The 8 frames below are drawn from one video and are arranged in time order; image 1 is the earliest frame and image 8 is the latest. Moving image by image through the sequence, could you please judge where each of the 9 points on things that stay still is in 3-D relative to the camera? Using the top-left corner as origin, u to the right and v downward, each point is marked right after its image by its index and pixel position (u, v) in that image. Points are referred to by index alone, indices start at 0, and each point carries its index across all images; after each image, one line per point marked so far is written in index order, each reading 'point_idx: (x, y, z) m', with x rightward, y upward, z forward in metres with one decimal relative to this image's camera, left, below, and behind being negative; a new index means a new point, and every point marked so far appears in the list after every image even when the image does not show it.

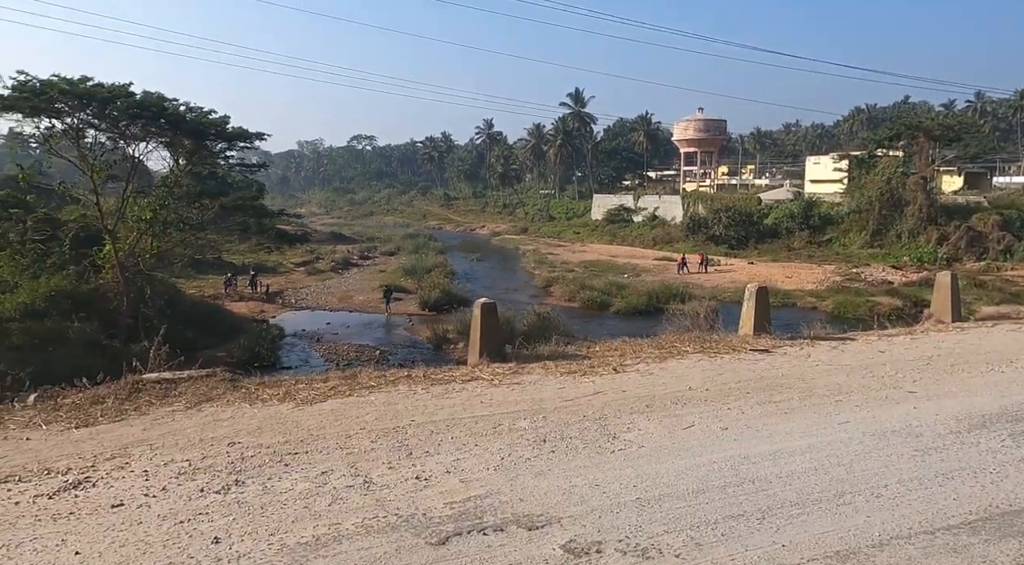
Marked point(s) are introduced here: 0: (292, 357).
0: (-5.4, -1.8, +17.7) m
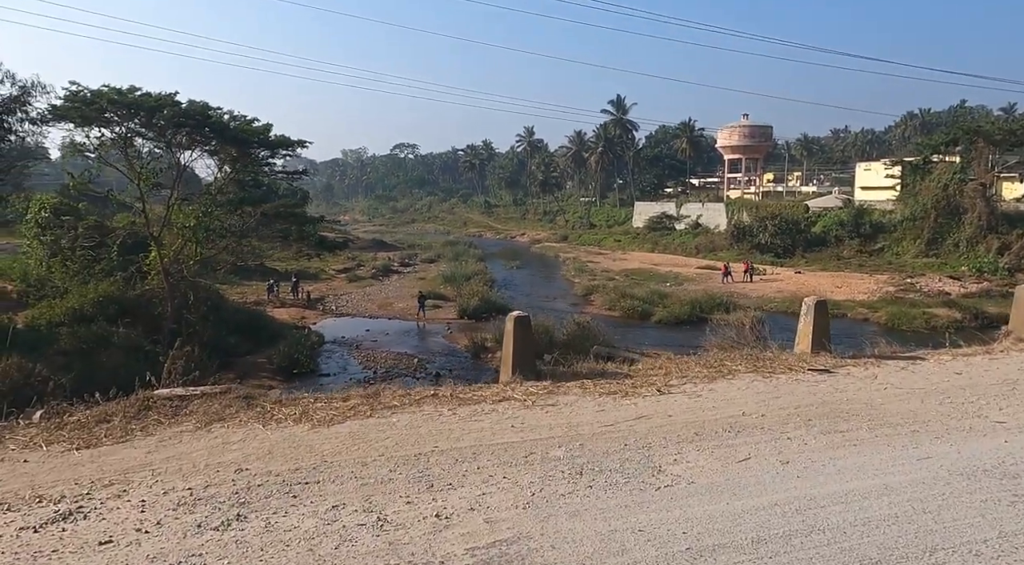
0: (-4.4, -2.0, +17.7) m
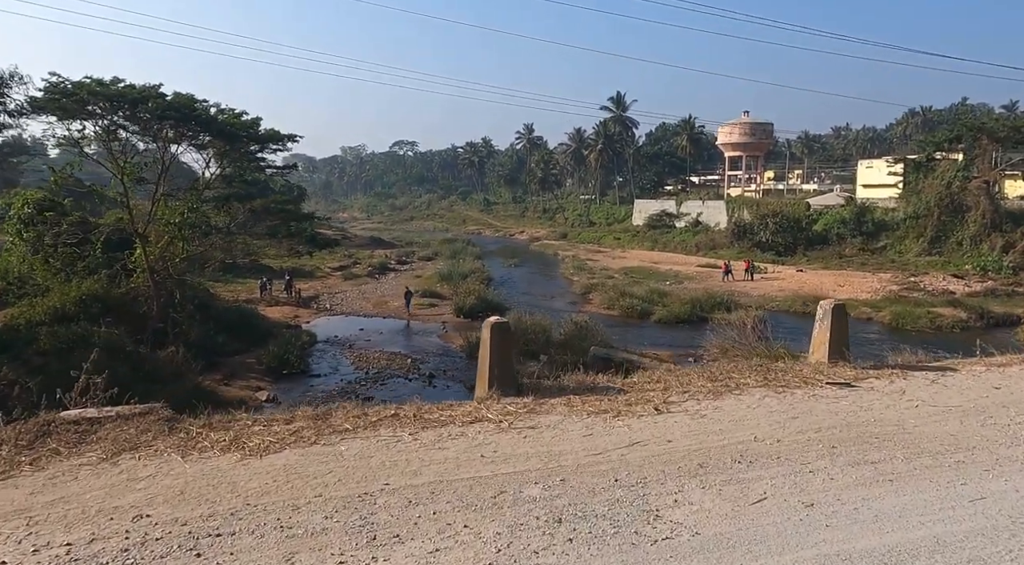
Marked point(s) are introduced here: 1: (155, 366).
0: (-4.5, -2.0, +17.2) m
1: (-6.3, -1.5, +12.7) m
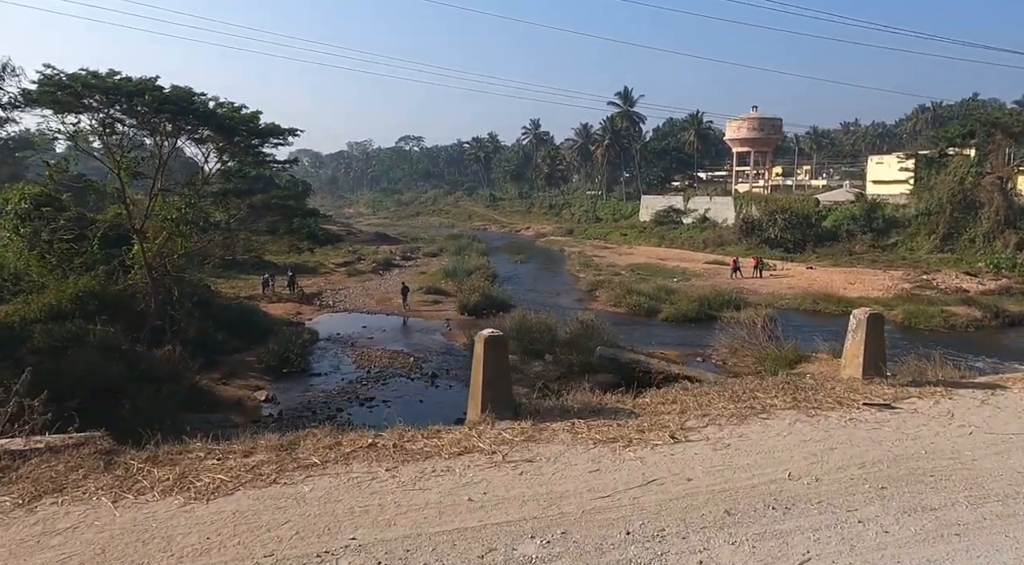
0: (-4.4, -1.9, +16.9) m
1: (-6.2, -1.4, +12.4) m
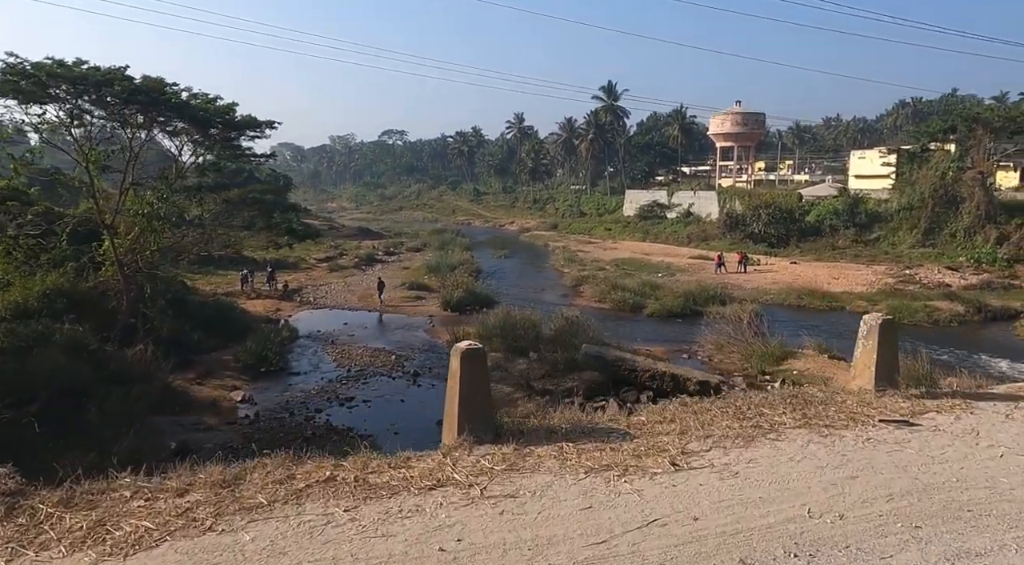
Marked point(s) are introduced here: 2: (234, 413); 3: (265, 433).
0: (-4.8, -1.8, +16.5) m
1: (-6.5, -1.4, +12.0) m
2: (-4.7, -2.2, +12.3) m
3: (-3.8, -2.3, +11.1) m
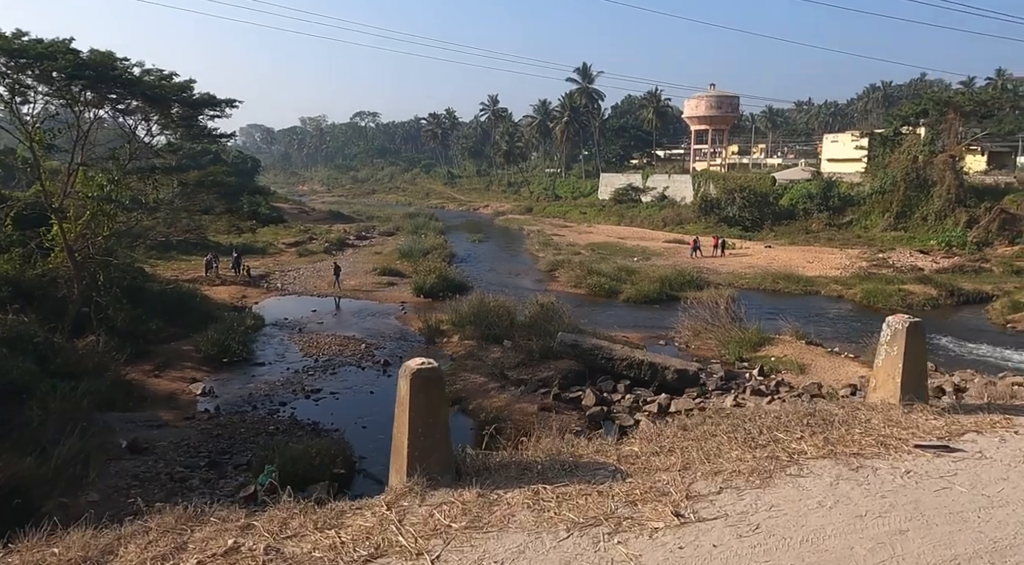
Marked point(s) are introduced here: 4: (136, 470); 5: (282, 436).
0: (-5.4, -1.5, +15.9) m
1: (-6.9, -1.2, +11.3) m
2: (-5.2, -2.0, +11.7) m
3: (-4.2, -2.1, +10.5) m
4: (-4.5, -2.2, +8.6) m
5: (-3.3, -2.2, +10.3) m
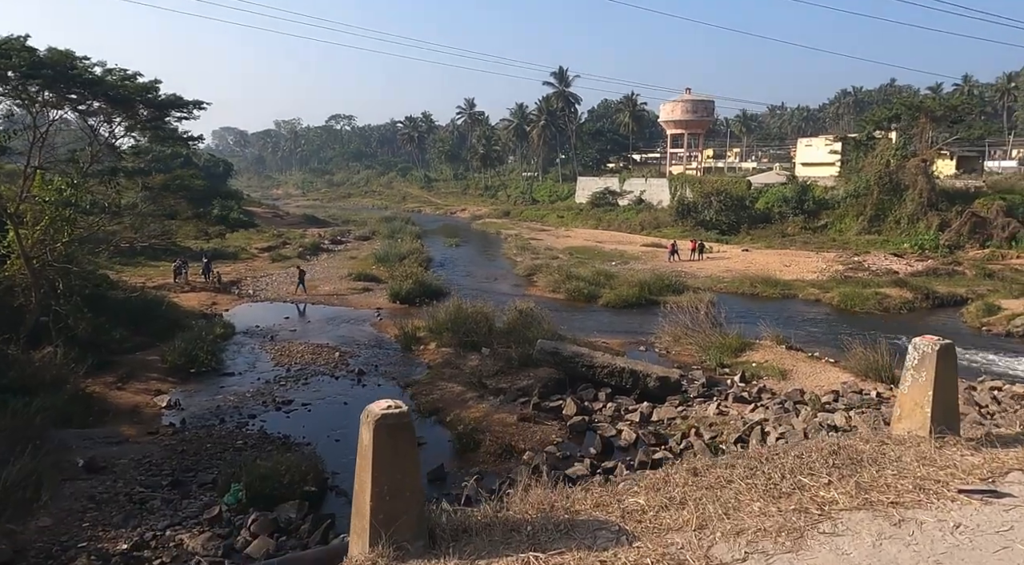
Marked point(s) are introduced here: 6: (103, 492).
0: (-5.8, -1.7, +15.4) m
1: (-7.2, -1.3, +10.7) m
2: (-5.5, -2.2, +11.2) m
3: (-4.5, -2.3, +10.1) m
4: (-4.7, -2.4, +8.1) m
5: (-3.6, -2.3, +9.8) m
6: (-4.6, -2.4, +8.1) m
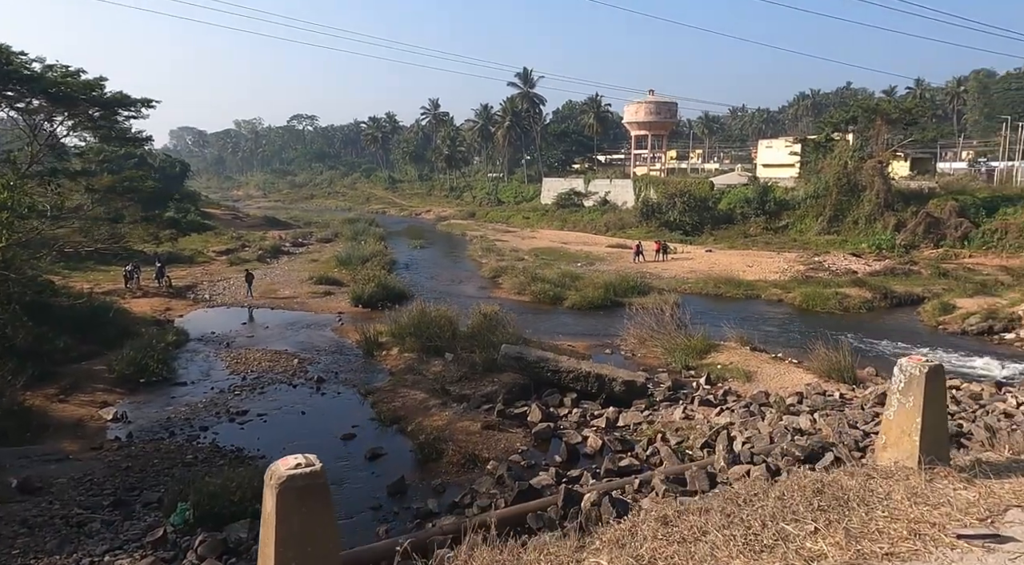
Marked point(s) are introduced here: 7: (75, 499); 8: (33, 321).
0: (-6.6, -1.8, +14.8) m
1: (-7.8, -1.4, +10.1) m
2: (-6.0, -2.3, +10.6) m
3: (-5.0, -2.4, +9.6) m
4: (-5.1, -2.5, +7.6) m
5: (-4.1, -2.4, +9.4) m
6: (-5.0, -2.5, +7.7) m
7: (-5.0, -2.4, +8.2) m
8: (-9.6, -0.7, +14.6) m
